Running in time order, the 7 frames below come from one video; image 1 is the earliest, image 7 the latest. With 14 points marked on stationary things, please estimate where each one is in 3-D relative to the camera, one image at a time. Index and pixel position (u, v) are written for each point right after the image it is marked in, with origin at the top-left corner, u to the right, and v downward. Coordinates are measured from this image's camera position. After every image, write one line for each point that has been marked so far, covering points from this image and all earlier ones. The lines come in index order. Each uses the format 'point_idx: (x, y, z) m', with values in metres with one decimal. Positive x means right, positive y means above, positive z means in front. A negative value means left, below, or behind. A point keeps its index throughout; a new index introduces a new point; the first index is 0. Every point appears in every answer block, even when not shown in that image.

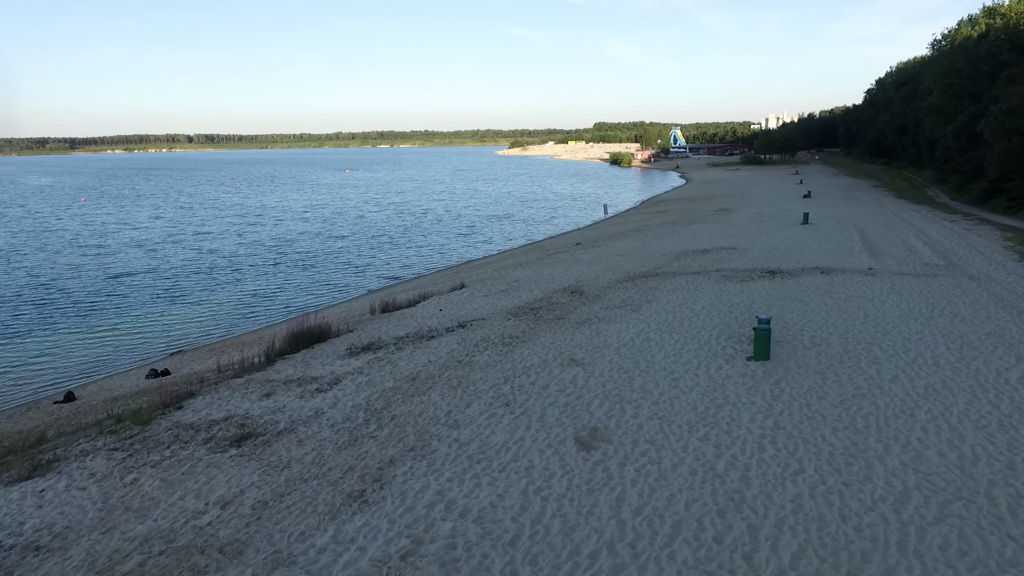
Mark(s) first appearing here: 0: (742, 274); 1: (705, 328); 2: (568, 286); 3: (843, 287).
0: (+7.0, +0.4, +18.6) m
1: (+4.0, -0.9, +12.8) m
2: (+1.7, 0.0, +18.8) m
3: (+9.0, 0.0, +16.6) m
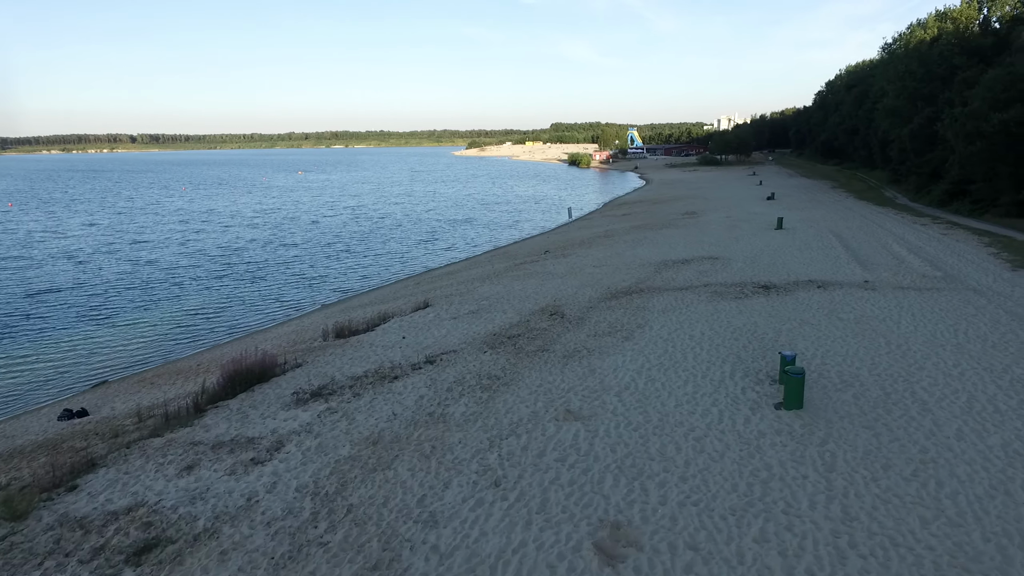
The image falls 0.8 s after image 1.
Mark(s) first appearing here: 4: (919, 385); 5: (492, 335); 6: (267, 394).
0: (+6.2, -0.1, +17.2) m
1: (+3.7, -1.4, +11.1) m
2: (+0.9, -0.5, +17.0) m
3: (+8.3, -0.4, +15.3) m
4: (+6.3, -1.5, +9.5) m
5: (-0.5, -1.1, +14.0) m
6: (-4.7, -2.0, +11.8) m
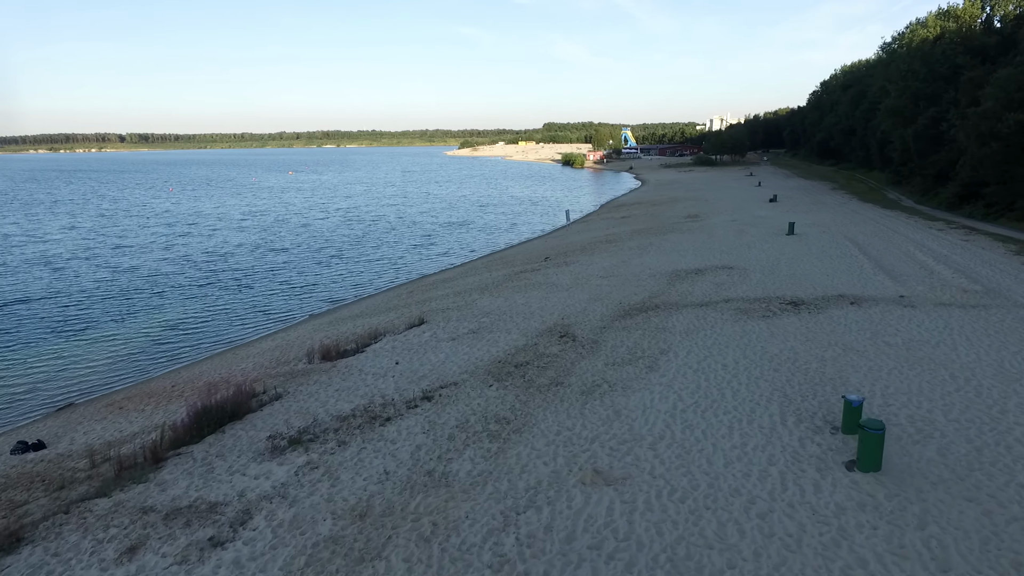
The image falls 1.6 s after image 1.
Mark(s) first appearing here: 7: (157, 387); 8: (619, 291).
0: (+6.3, -0.5, +15.7) m
1: (+3.9, -1.8, +9.6) m
2: (+1.0, -0.9, +15.4) m
3: (+8.4, -0.8, +13.8) m
4: (+6.5, -1.9, +8.0) m
5: (-0.3, -1.5, +12.5) m
6: (-4.5, -2.5, +10.2) m
7: (-11.4, -3.1, +19.7) m
8: (+3.3, -0.1, +18.7) m
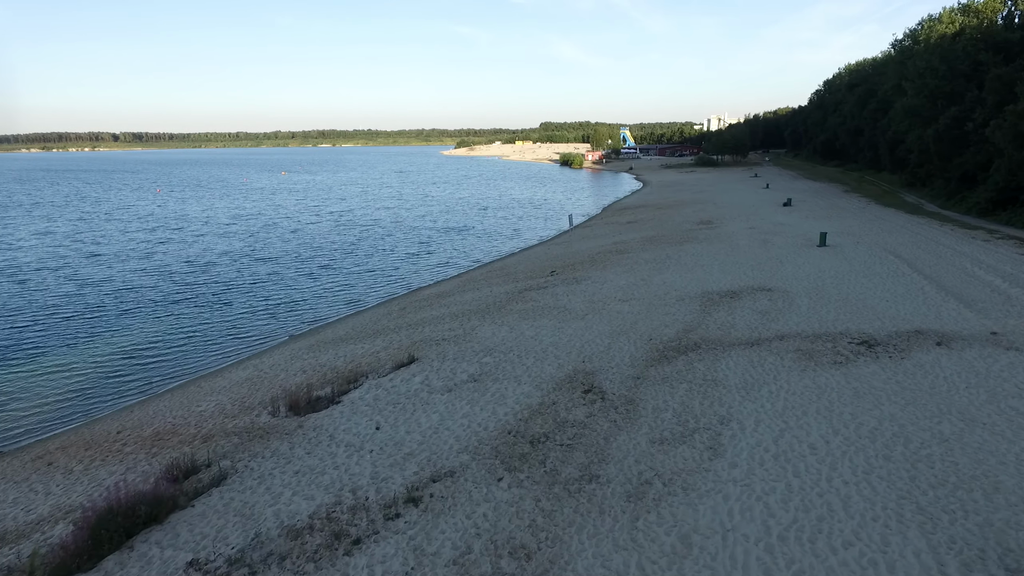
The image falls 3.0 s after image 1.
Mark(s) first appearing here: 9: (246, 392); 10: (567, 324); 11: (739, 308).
0: (+6.5, -1.3, +12.8) m
1: (+4.1, -2.6, +6.7) m
2: (+1.2, -1.7, +12.5) m
3: (+8.7, -1.6, +10.9) m
4: (+6.7, -2.7, +5.1) m
5: (-0.1, -2.3, +9.5) m
6: (-4.3, -3.3, +7.3) m
7: (-11.2, -3.9, +16.7) m
8: (+3.5, -0.9, +15.8) m
9: (-7.7, -3.0, +17.9) m
10: (+1.5, -1.0, +16.7) m
11: (+6.3, -0.5, +17.0) m
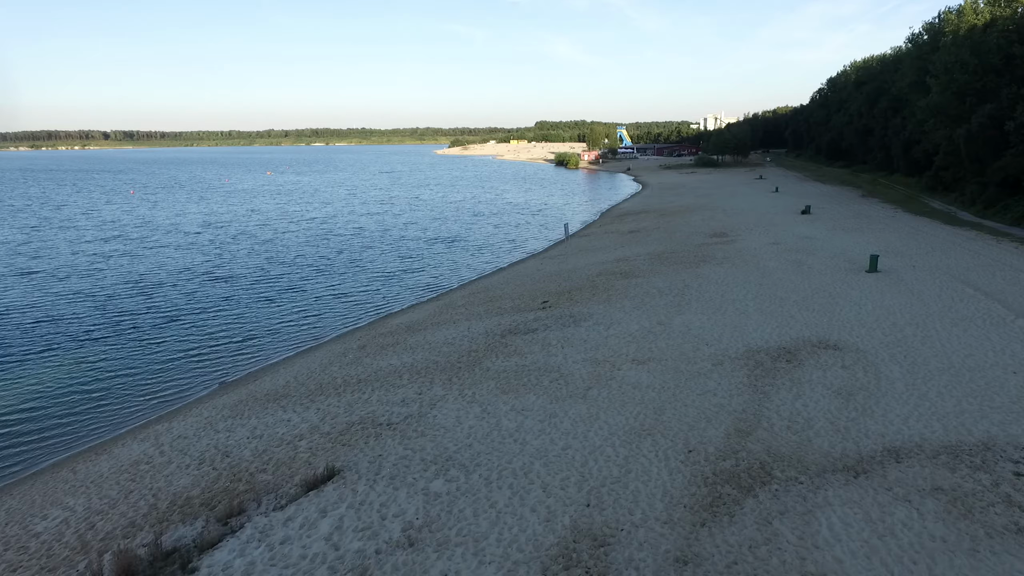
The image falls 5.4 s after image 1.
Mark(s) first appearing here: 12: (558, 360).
0: (+6.0, -2.6, +7.8) m
1: (+3.6, -3.9, +1.7) m
2: (+0.7, -3.0, +7.5) m
3: (+8.1, -2.9, +5.9) m
4: (+6.2, -4.0, +0.1) m
5: (-0.6, -3.6, +4.5) m
6: (-4.8, -4.6, +2.2) m
7: (-11.7, -5.2, +11.6) m
8: (+2.9, -2.2, +10.8) m
9: (-8.3, -4.3, +12.8) m
10: (+0.9, -2.3, +11.7) m
11: (+5.7, -1.8, +12.0) m
12: (+1.1, -1.7, +15.0) m
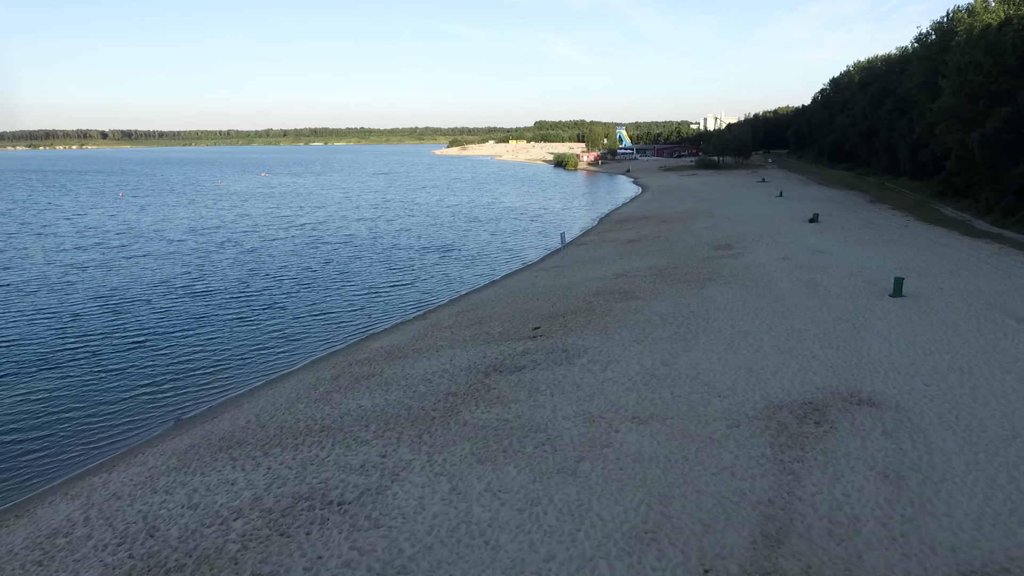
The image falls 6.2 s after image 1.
0: (+5.6, -3.5, +5.7) m
1: (+3.2, -4.8, -0.4) m
2: (+0.3, -3.9, +5.4) m
3: (+7.7, -3.8, +3.8) m
4: (+5.8, -4.9, -2.0) m
5: (-1.0, -4.5, +2.4) m
6: (-5.2, -5.5, +0.1) m
7: (-12.1, -6.1, +9.5) m
8: (+2.5, -3.1, +8.7) m
9: (-8.7, -5.2, +10.7) m
10: (+0.5, -3.2, +9.6) m
11: (+5.3, -2.7, +9.9) m
12: (+0.7, -2.6, +12.9) m
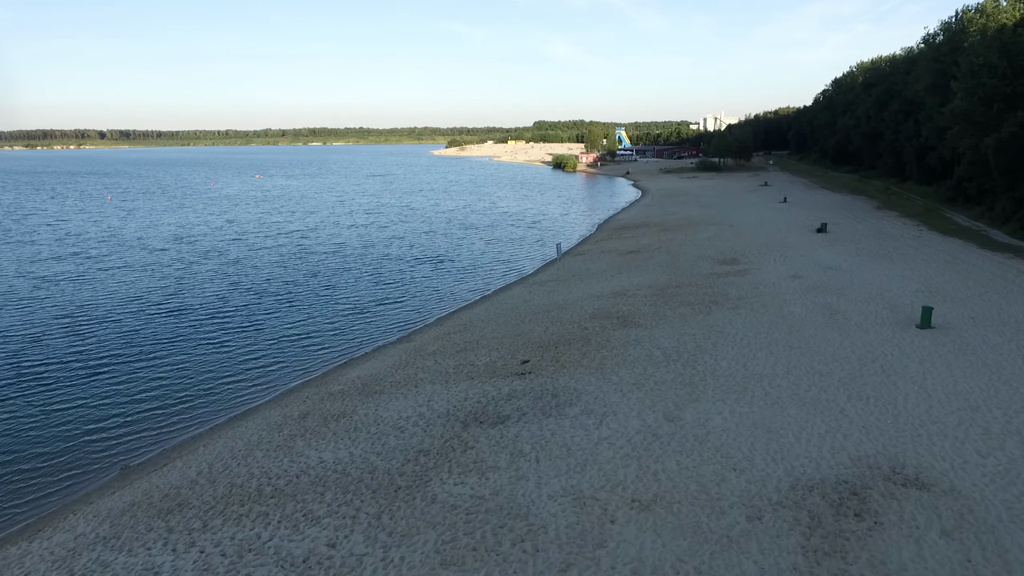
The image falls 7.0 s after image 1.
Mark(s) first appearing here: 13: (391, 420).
0: (+5.1, -4.4, +3.6) m
1: (+2.8, -5.7, -2.5) m
2: (-0.1, -4.8, +3.3) m
3: (+7.3, -4.7, +1.8) m
4: (+5.4, -5.8, -4.1) m
5: (-1.4, -5.4, +0.3) m
6: (-5.6, -6.4, -2.0) m
7: (-12.5, -7.0, +7.4) m
8: (+2.1, -4.0, +6.6) m
9: (-9.1, -6.1, +8.6) m
10: (+0.1, -4.1, +7.5) m
11: (+4.9, -3.6, +7.8) m
12: (+0.3, -3.5, +10.8) m
13: (-3.2, -3.5, +16.5) m
